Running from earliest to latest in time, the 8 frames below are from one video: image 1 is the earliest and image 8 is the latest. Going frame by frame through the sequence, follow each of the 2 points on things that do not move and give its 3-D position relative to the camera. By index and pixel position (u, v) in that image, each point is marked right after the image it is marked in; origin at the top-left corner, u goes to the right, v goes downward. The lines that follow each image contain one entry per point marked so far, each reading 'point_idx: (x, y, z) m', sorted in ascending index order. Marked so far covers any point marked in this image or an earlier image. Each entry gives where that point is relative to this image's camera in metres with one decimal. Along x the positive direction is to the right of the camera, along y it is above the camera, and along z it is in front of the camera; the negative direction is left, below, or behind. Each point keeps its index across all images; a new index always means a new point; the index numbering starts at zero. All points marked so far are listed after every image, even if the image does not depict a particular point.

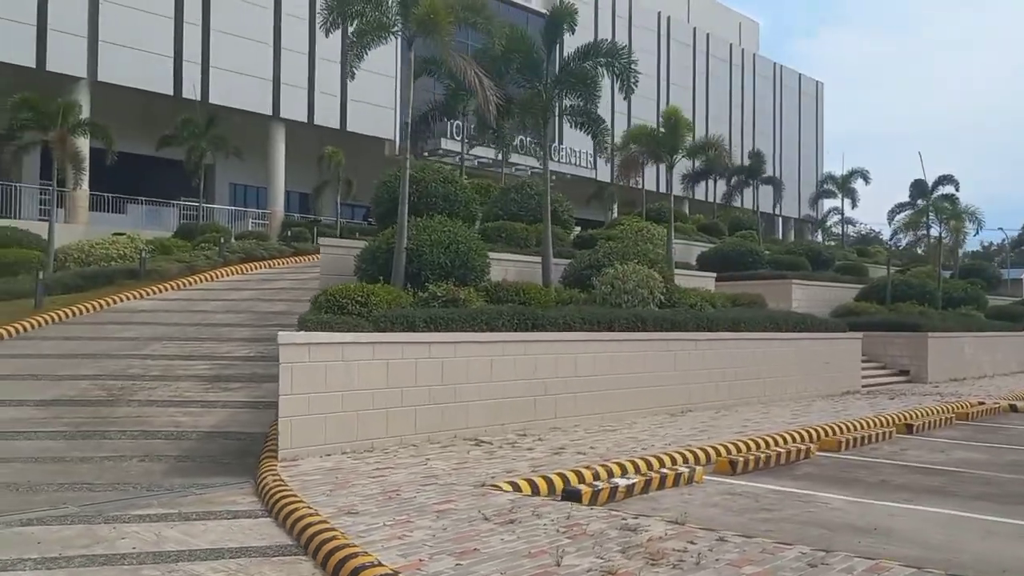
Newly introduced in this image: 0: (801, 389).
0: (+6.1, -2.2, +19.0) m
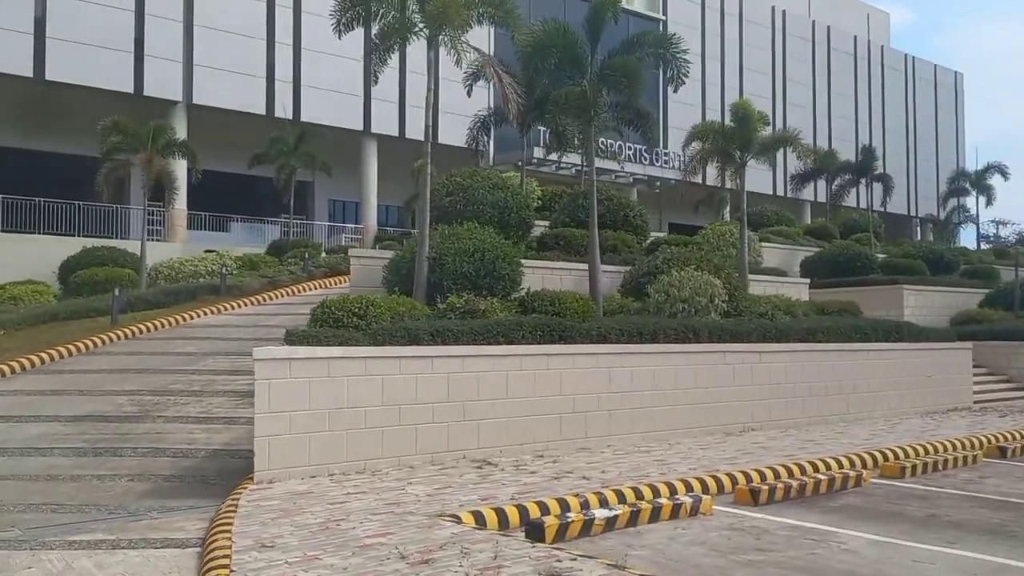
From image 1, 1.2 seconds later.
0: (+7.2, -2.3, +17.1) m
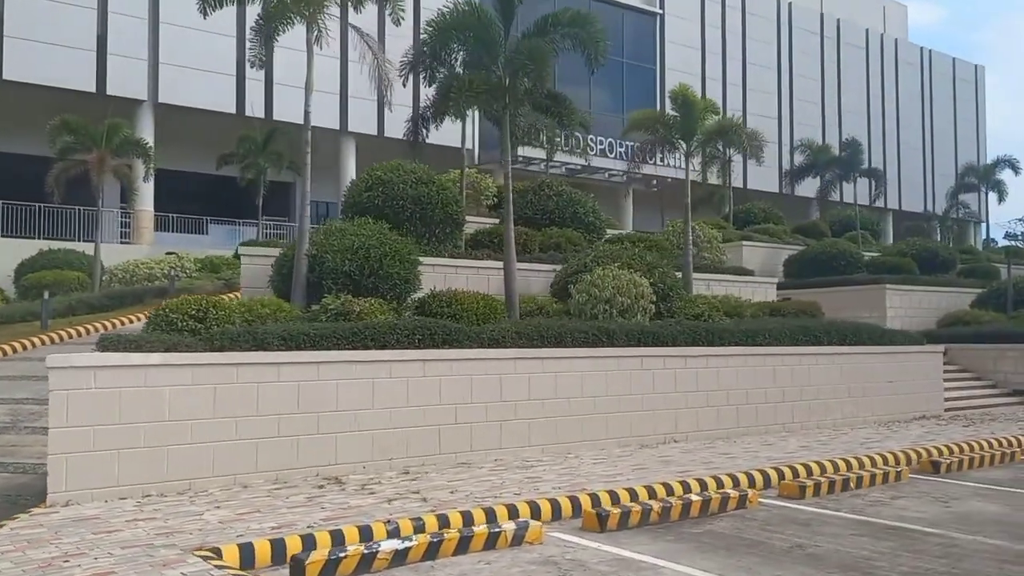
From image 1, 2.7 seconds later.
0: (+6.0, -2.3, +15.9) m
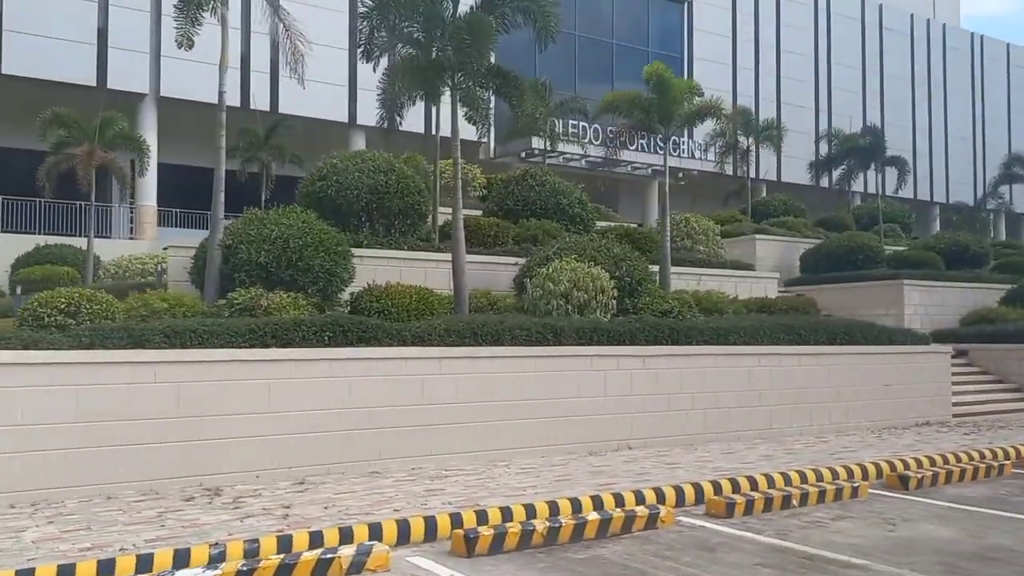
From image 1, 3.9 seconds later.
0: (+5.4, -2.2, +14.7) m
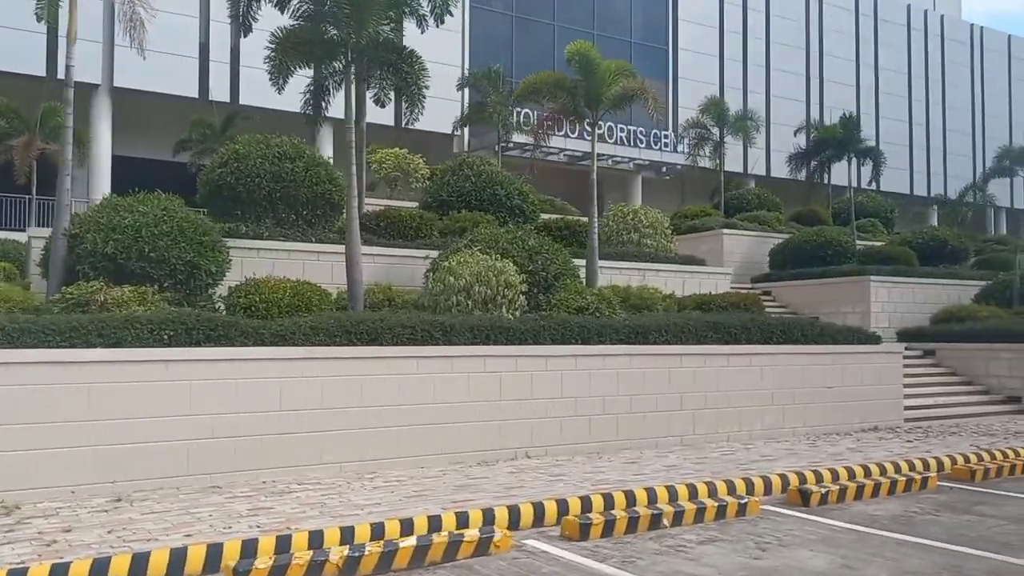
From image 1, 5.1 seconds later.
0: (+4.0, -2.1, +13.7) m
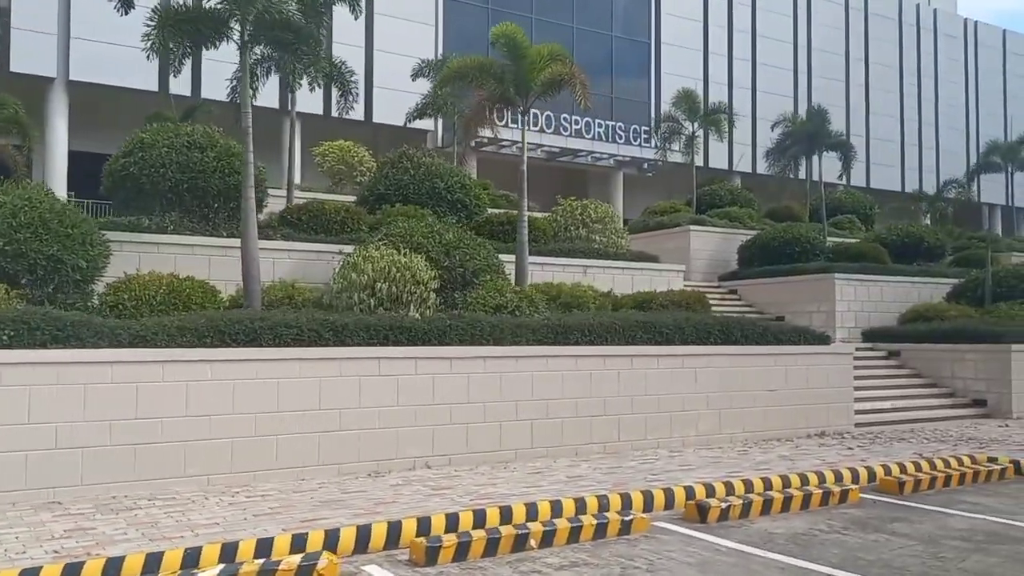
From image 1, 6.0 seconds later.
0: (+2.9, -2.1, +12.9) m
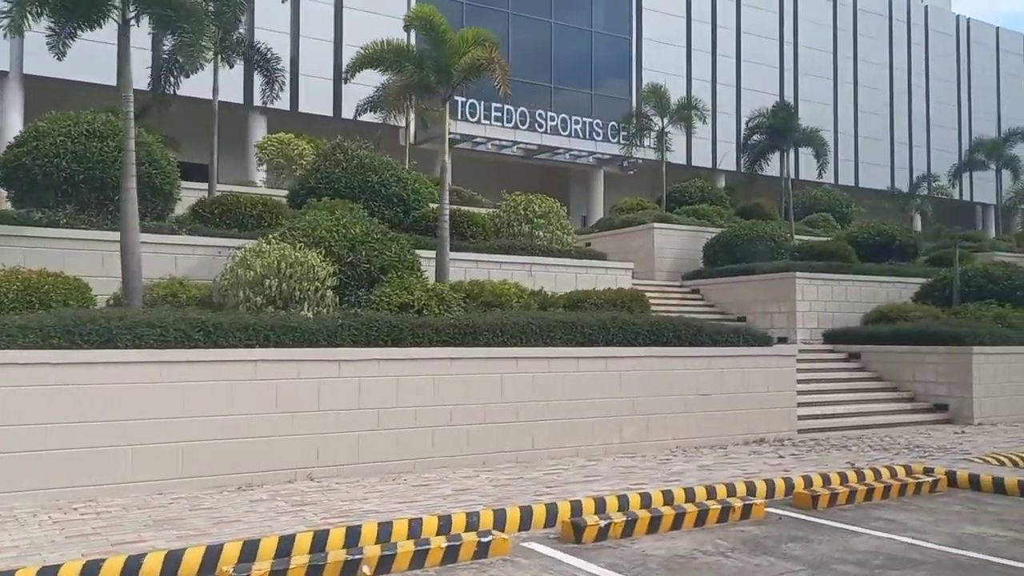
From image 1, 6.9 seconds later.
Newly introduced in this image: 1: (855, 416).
0: (+1.7, -2.0, +12.2) m
1: (+5.6, -2.1, +15.1) m
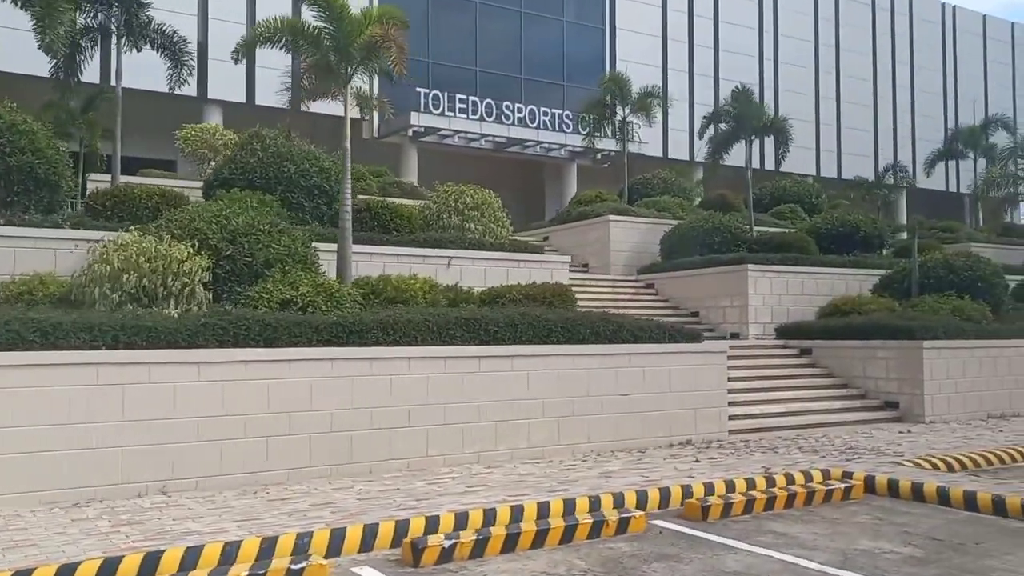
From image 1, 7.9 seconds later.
0: (+0.5, -2.0, +11.4) m
1: (+4.4, -1.9, +14.3) m
